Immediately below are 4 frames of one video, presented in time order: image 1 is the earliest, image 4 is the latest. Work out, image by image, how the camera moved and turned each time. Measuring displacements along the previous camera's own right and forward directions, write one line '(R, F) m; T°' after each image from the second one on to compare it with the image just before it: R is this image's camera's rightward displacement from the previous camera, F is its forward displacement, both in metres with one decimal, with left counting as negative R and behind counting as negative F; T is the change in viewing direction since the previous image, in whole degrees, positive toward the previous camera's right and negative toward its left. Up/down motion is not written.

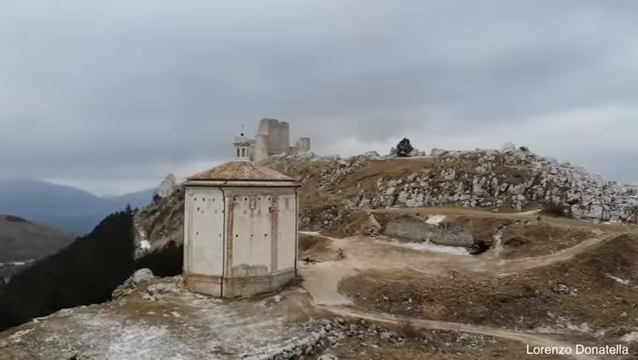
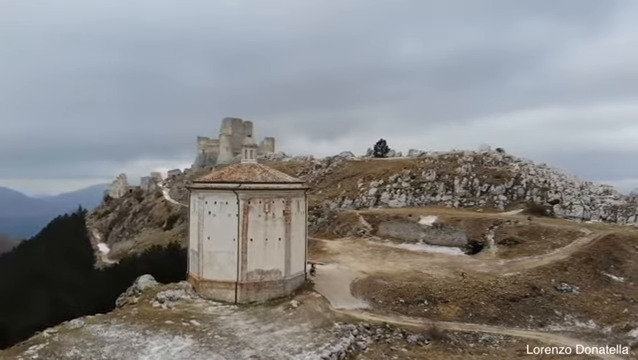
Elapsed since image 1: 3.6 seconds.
(-3.7, +0.6) m; +5°
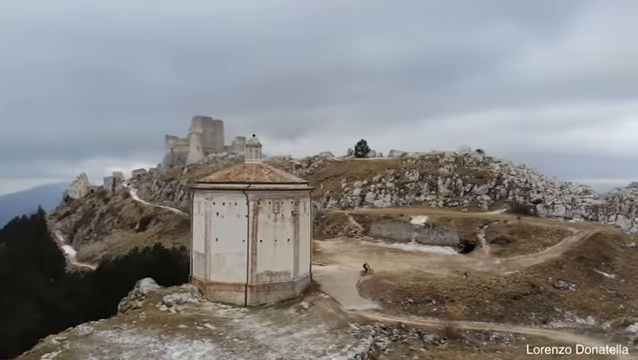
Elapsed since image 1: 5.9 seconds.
(-2.7, +0.3) m; +4°
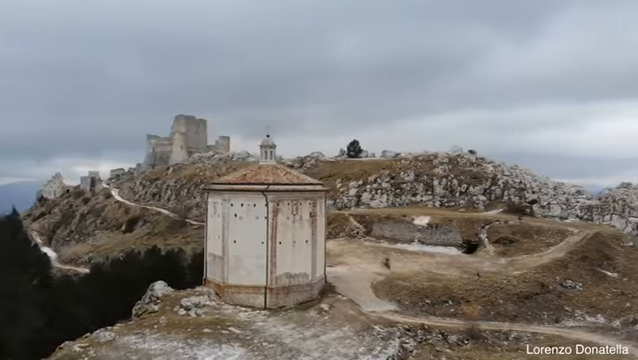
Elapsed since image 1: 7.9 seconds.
(-2.4, +0.2) m; +3°
